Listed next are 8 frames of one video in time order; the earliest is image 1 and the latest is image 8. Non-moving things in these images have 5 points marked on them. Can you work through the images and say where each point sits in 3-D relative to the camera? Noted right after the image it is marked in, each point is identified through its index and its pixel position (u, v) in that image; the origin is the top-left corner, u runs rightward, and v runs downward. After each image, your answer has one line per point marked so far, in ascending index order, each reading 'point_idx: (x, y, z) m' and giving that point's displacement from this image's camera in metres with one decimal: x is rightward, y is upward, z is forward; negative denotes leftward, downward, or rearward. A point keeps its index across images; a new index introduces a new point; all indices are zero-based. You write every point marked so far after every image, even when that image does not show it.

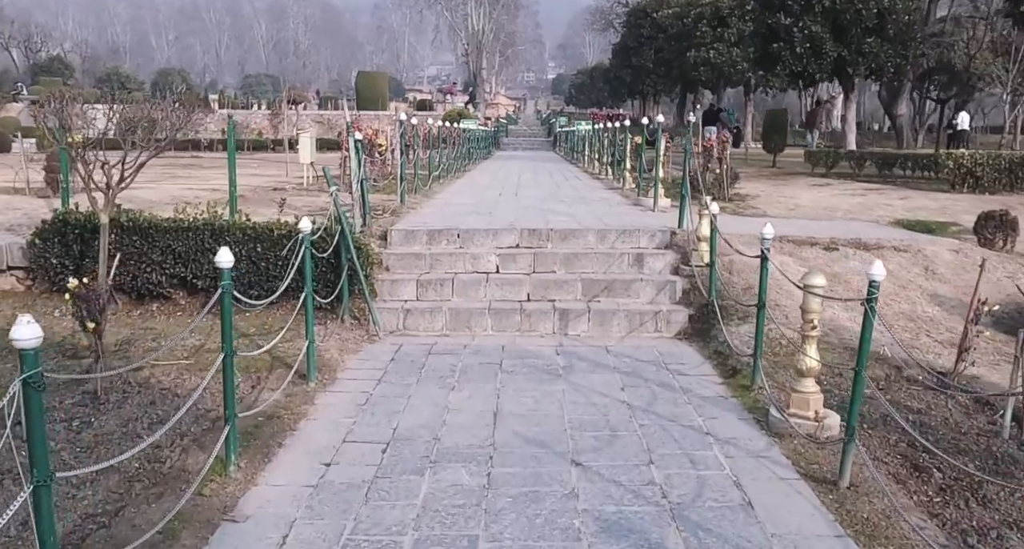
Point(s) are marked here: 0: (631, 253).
0: (+1.0, +0.2, +8.1) m
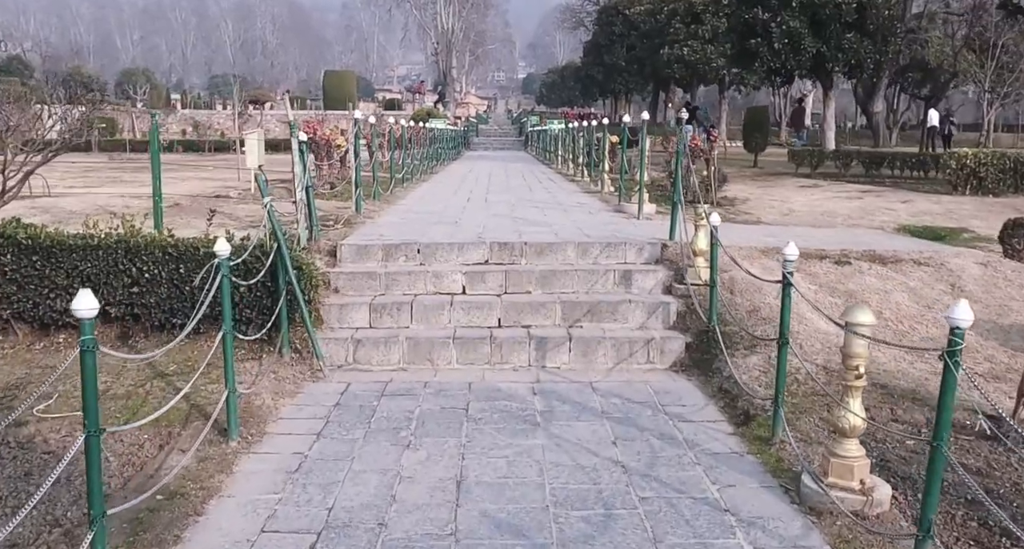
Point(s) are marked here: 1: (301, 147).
0: (+0.8, 0.0, +7.0) m
1: (-1.7, +1.0, +7.5) m
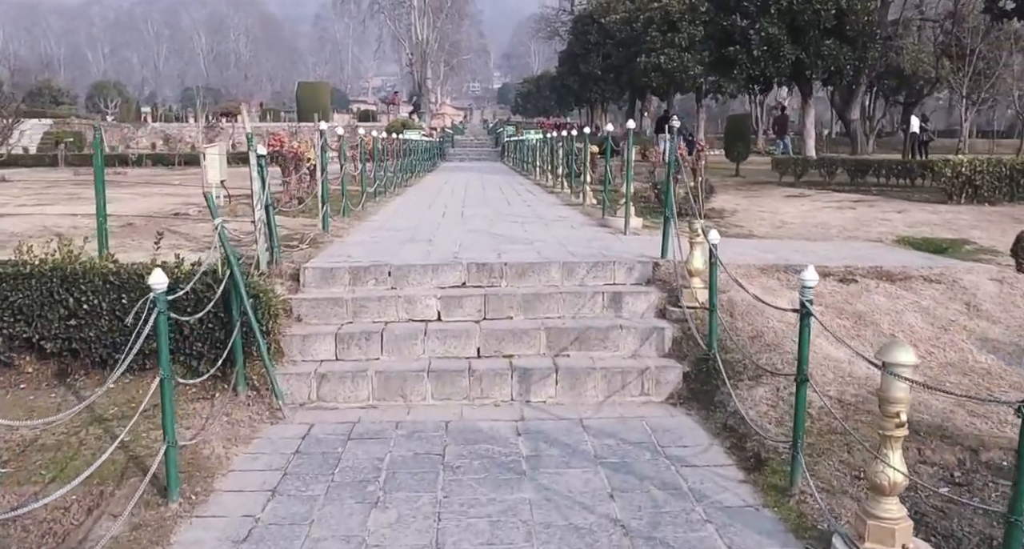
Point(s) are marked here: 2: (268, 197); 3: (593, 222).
0: (+0.6, -0.1, +6.5) m
1: (-1.9, +0.8, +6.9) m
2: (-1.8, +0.6, +7.1) m
3: (+0.8, +0.5, +9.7) m
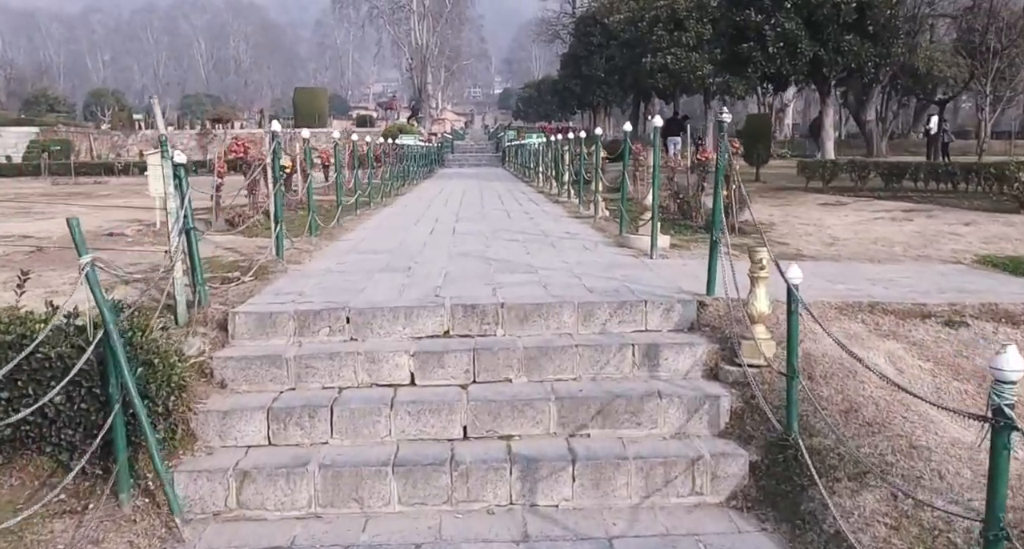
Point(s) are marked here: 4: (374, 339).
0: (+0.6, -0.3, +4.8) m
1: (-1.9, +0.6, +5.3) m
2: (-1.8, +0.3, +5.5) m
3: (+0.8, +0.3, +8.1) m
4: (-0.7, -0.3, +5.0) m
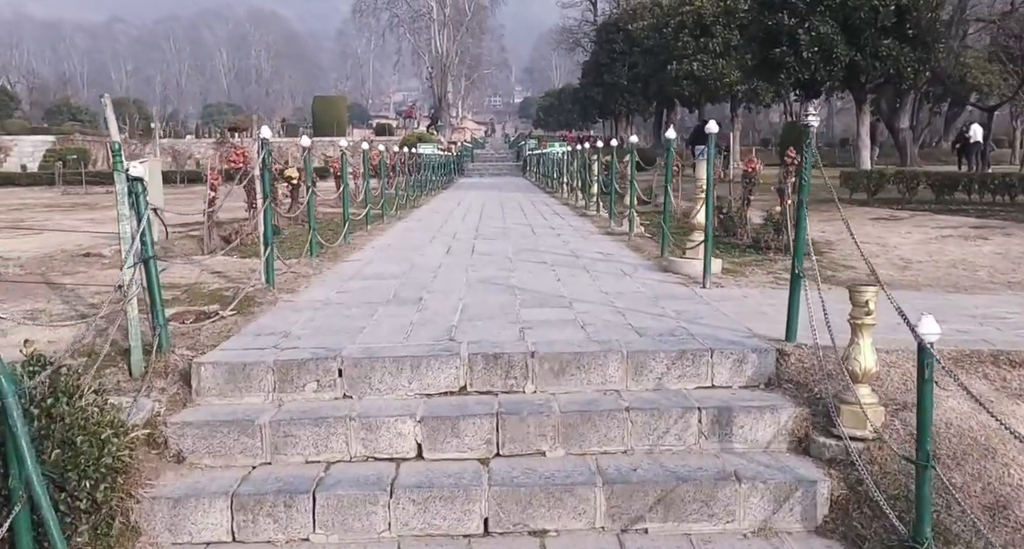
0: (+0.8, -0.5, +3.8) m
1: (-1.7, +0.4, +4.3) m
2: (-1.7, +0.2, +4.5) m
3: (+1.0, +0.1, +7.1) m
4: (-0.6, -0.5, +4.0) m
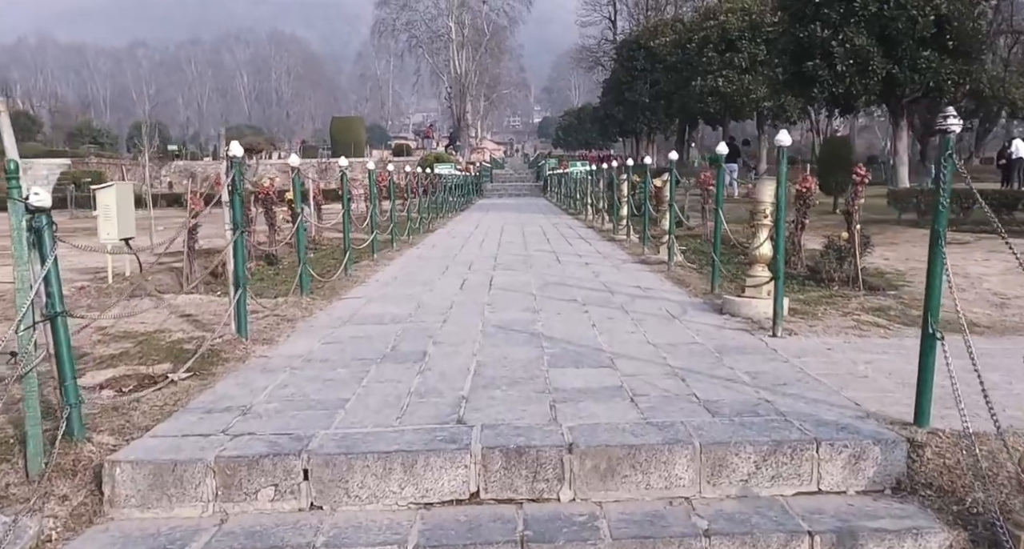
0: (+0.9, -0.7, +2.7) m
1: (-1.6, +0.2, +3.3) m
2: (-1.6, -0.1, +3.5) m
3: (+1.2, -0.2, +5.9) m
4: (-0.5, -0.7, +2.9) m
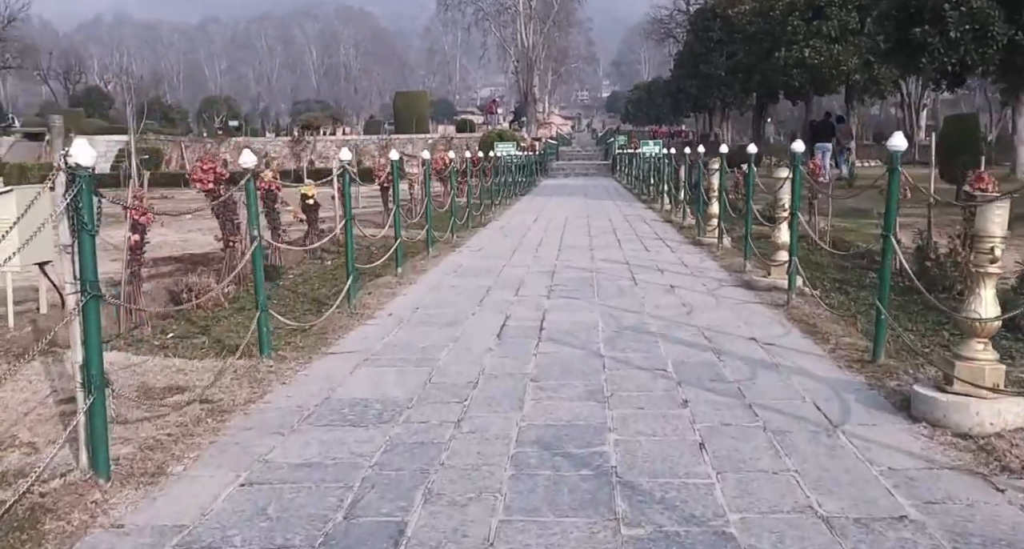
0: (+0.9, -1.1, +0.5) m
1: (-1.6, -0.1, +1.3) m
2: (-1.5, -0.4, +1.5) m
3: (+1.4, -0.5, +3.7) m
4: (-0.5, -1.0, +0.8) m
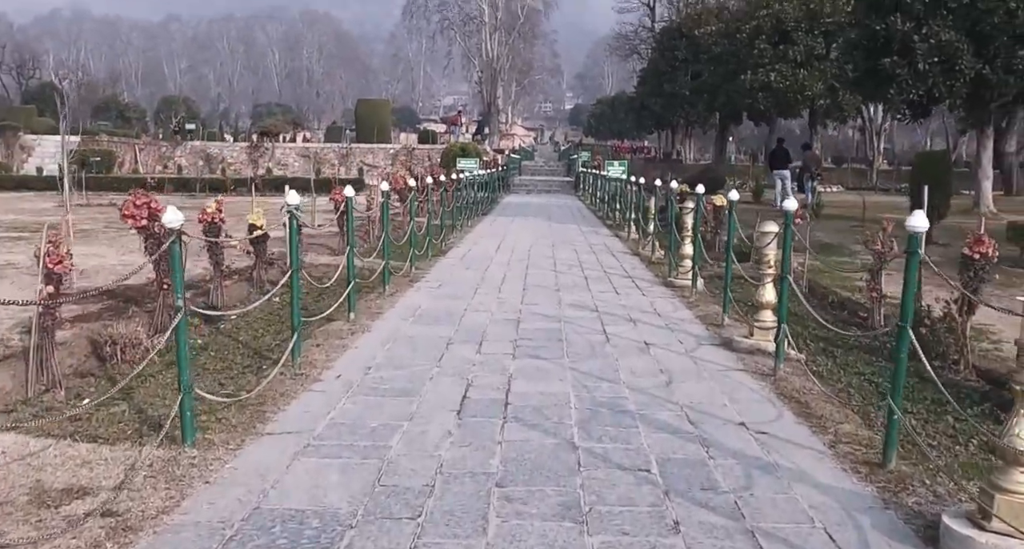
0: (+0.8, -1.4, 0.0) m
1: (-1.6, -0.4, +0.6) m
2: (-1.6, -0.6, +0.9) m
3: (+1.3, -0.8, +3.3) m
4: (-0.5, -1.3, +0.2) m
